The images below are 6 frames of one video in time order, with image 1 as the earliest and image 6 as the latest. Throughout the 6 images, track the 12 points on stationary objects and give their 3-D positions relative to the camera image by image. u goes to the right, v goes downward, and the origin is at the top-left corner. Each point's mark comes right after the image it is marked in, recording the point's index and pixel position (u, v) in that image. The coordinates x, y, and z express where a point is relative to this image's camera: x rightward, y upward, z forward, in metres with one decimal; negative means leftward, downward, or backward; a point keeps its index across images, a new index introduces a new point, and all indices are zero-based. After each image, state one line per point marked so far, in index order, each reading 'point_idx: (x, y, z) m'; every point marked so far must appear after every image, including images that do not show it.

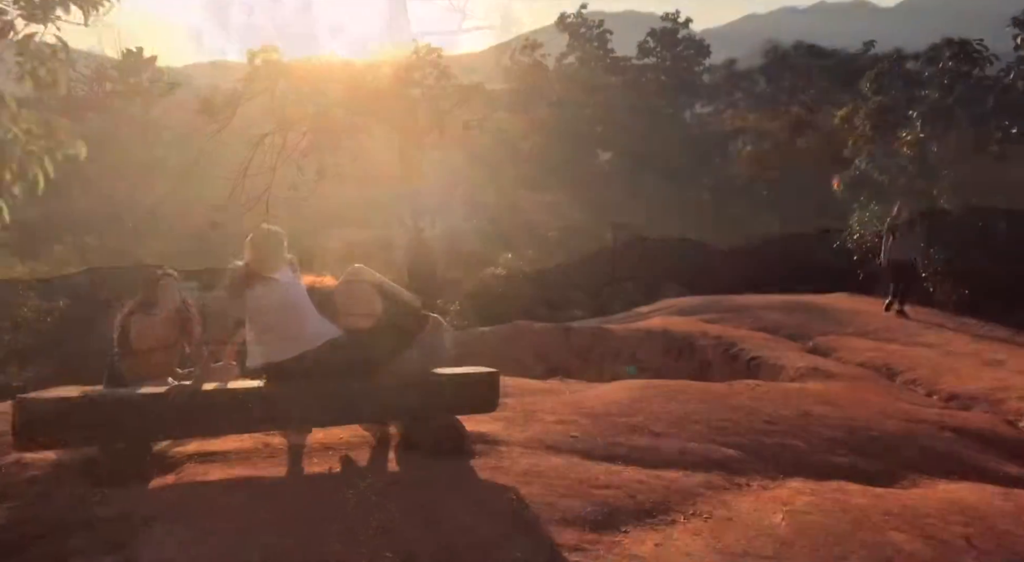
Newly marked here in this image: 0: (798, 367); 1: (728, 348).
0: (+2.5, -0.7, +9.0) m
1: (+2.2, -0.7, +10.7) m
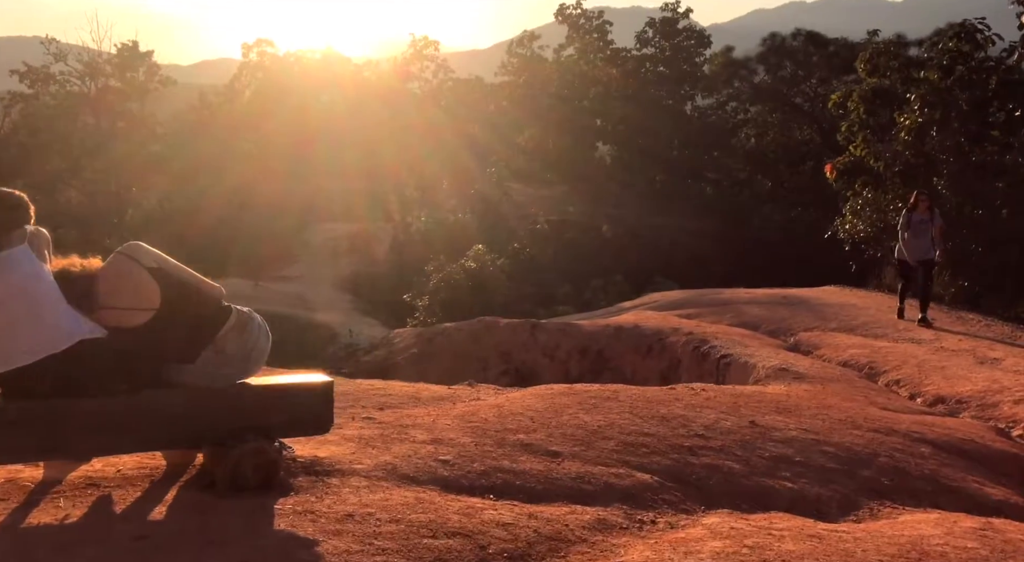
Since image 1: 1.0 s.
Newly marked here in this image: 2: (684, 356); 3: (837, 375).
0: (+2.0, -0.7, +8.1) m
1: (+1.8, -0.6, +9.9) m
2: (+1.6, -0.7, +10.0) m
3: (+2.4, -0.7, +7.8) m
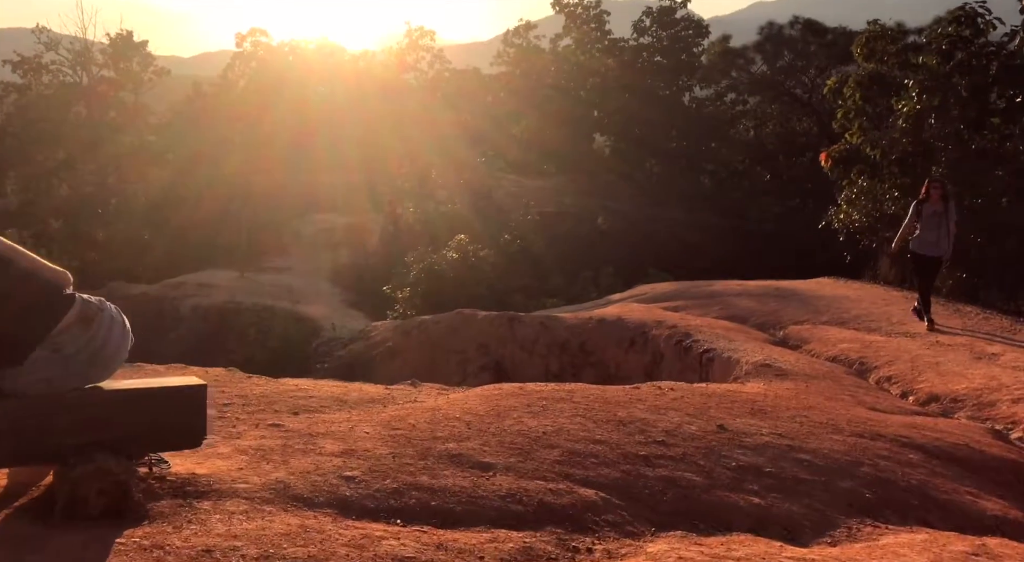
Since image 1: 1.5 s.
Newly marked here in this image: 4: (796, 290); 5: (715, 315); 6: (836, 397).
0: (+1.8, -0.6, +7.7) m
1: (+1.5, -0.5, +9.4) m
2: (+1.4, -0.6, +9.5) m
3: (+2.2, -0.6, +7.3) m
4: (+3.5, -0.1, +12.7) m
5: (+2.2, -0.4, +11.3) m
6: (+1.9, -0.7, +6.2) m
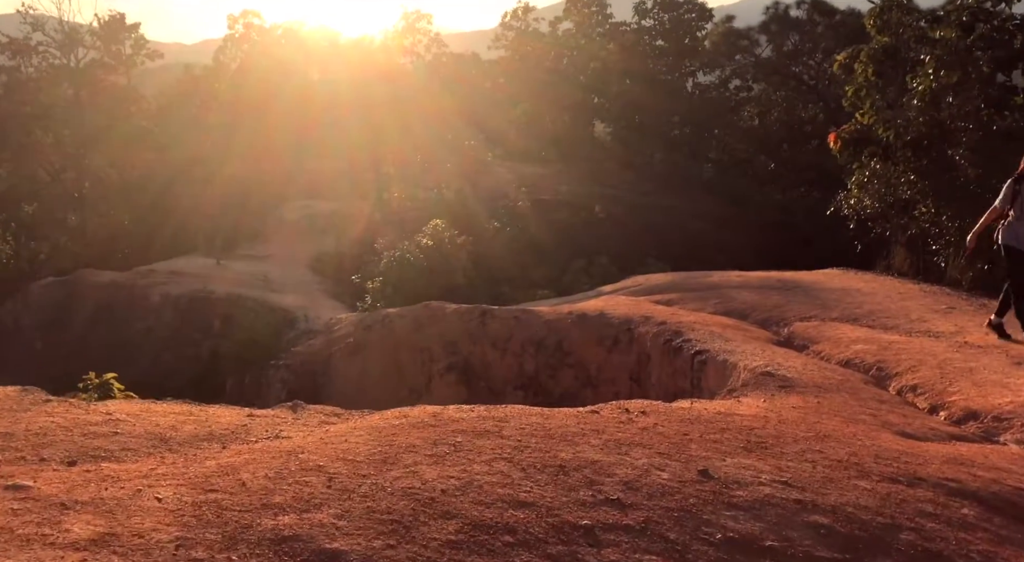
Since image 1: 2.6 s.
0: (+1.5, -0.5, +6.5) m
1: (+1.3, -0.4, +8.2) m
2: (+1.1, -0.6, +8.3) m
3: (+1.9, -0.6, +6.1) m
4: (+3.2, 0.0, +11.5) m
5: (+2.0, -0.3, +10.1) m
6: (+1.7, -0.6, +5.0) m
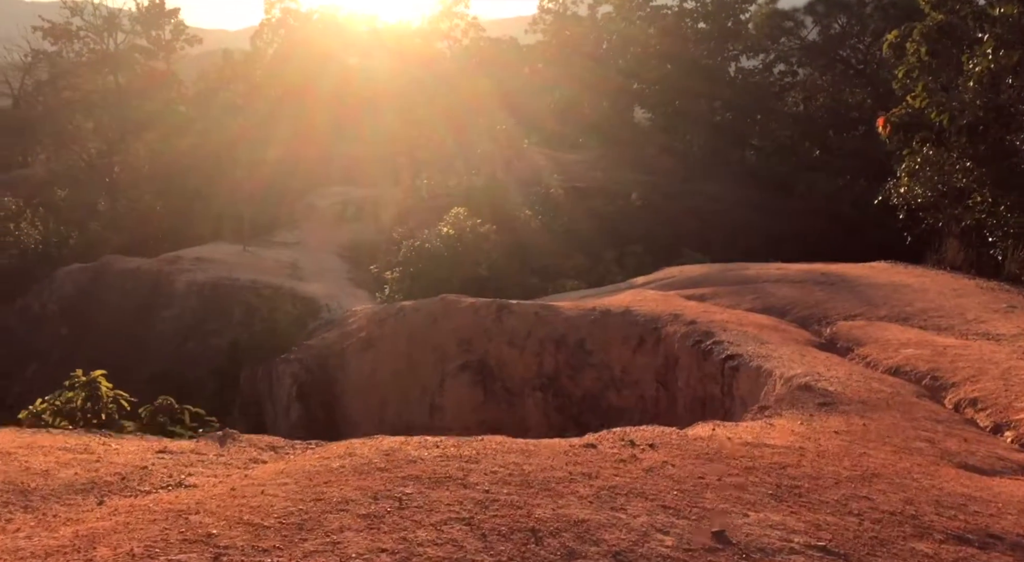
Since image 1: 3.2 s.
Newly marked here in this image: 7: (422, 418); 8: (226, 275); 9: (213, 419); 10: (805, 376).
0: (+1.5, -0.5, +5.8) m
1: (+1.4, -0.4, +7.5) m
2: (+1.3, -0.5, +7.6) m
3: (+1.9, -0.6, +5.4) m
4: (+3.5, +0.1, +10.7) m
5: (+2.1, -0.2, +9.4) m
6: (+1.6, -0.7, +4.3) m
7: (-0.8, -1.3, +9.6) m
8: (-5.4, +0.1, +19.5) m
9: (-2.5, -1.2, +8.6) m
10: (+1.6, -0.5, +5.9) m
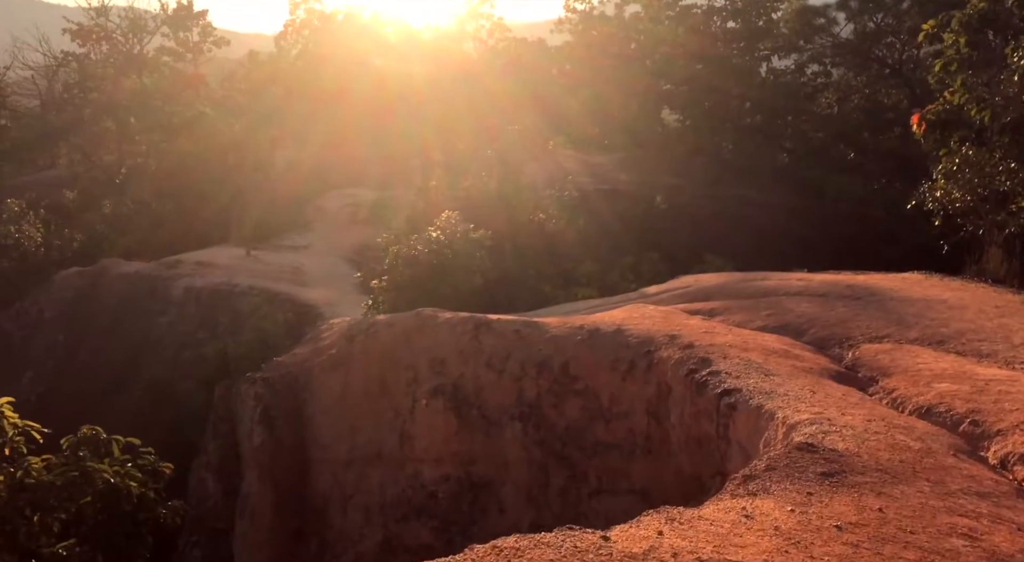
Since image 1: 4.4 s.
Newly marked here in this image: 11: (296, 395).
0: (+1.3, -0.6, +4.7) m
1: (+1.1, -0.5, +6.4) m
2: (+1.0, -0.6, +6.5) m
3: (+1.7, -0.7, +4.3) m
4: (+3.3, -0.1, +9.6) m
5: (+2.0, -0.3, +8.3) m
6: (+1.3, -0.8, +3.2) m
7: (-1.0, -1.4, +8.6) m
8: (-5.2, 0.0, +18.6) m
9: (-2.7, -1.3, +7.7) m
10: (+1.4, -0.6, +4.8) m
11: (-2.0, -1.0, +9.5) m
